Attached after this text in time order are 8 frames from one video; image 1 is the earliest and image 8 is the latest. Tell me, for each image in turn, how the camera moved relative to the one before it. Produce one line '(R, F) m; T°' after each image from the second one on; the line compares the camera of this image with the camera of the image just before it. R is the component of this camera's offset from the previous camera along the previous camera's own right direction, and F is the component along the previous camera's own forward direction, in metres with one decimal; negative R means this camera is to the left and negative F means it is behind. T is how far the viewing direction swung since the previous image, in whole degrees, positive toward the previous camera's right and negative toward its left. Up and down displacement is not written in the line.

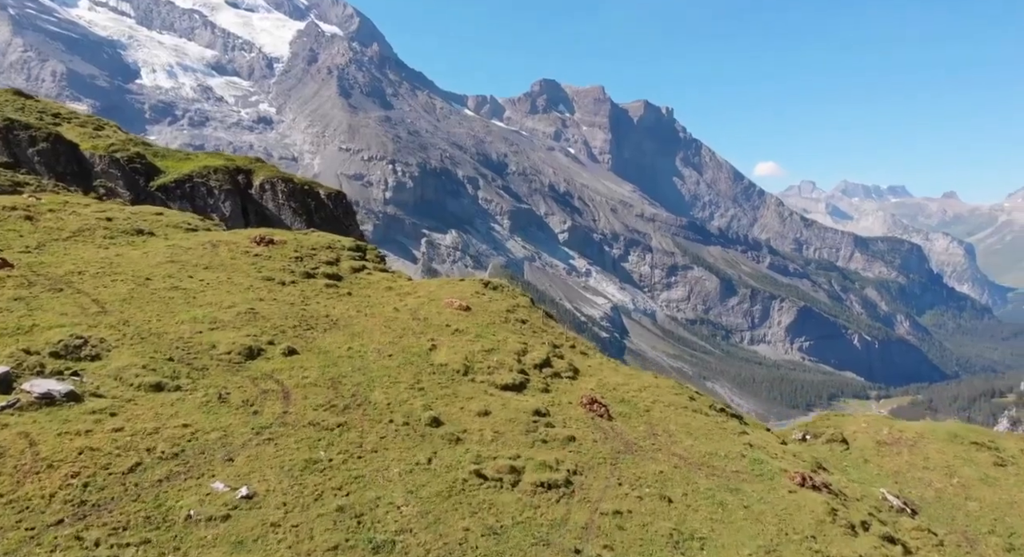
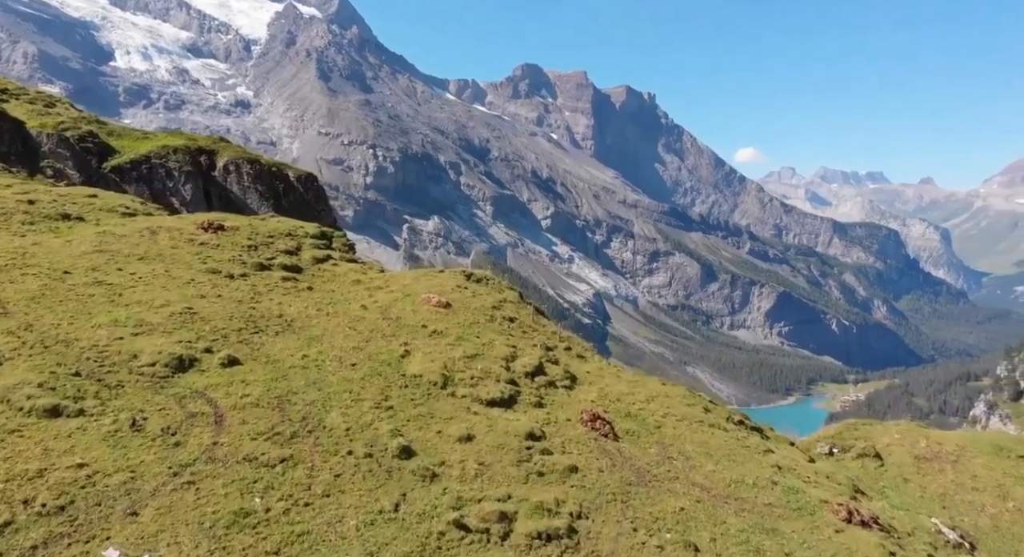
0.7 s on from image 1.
(-0.2, +5.5) m; +1°
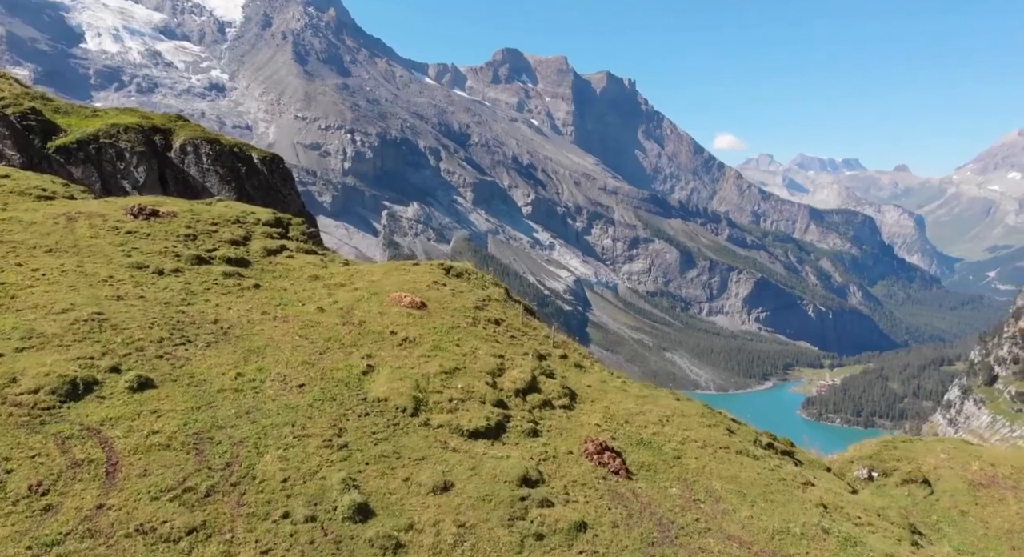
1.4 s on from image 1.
(-0.2, +5.6) m; +1°
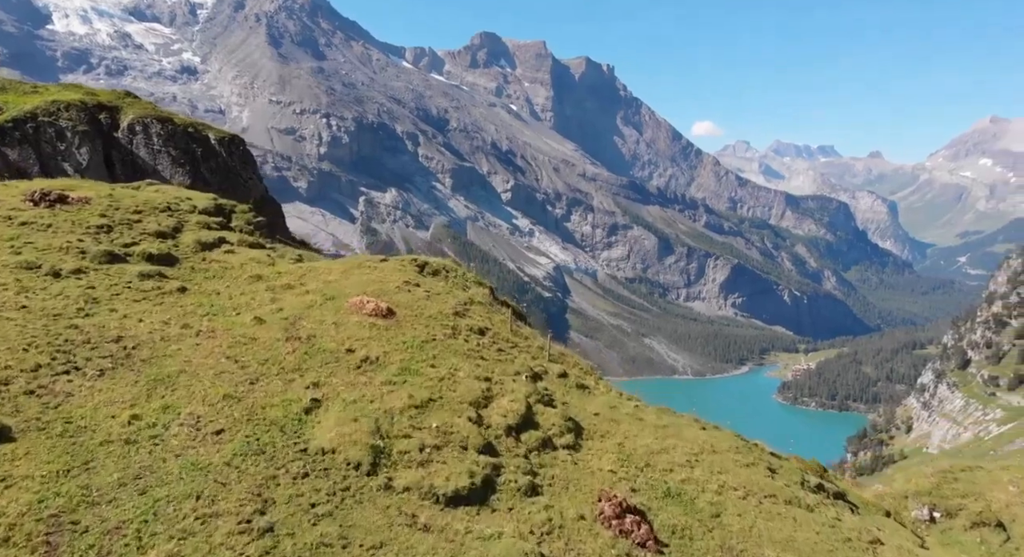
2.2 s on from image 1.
(-0.3, +5.7) m; +1°
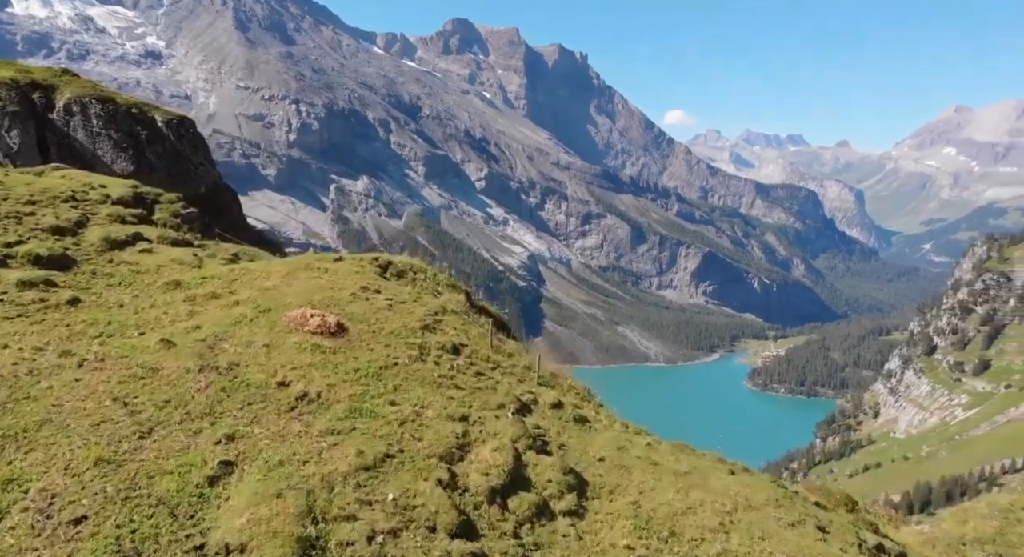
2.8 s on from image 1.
(-0.2, +4.9) m; +2°
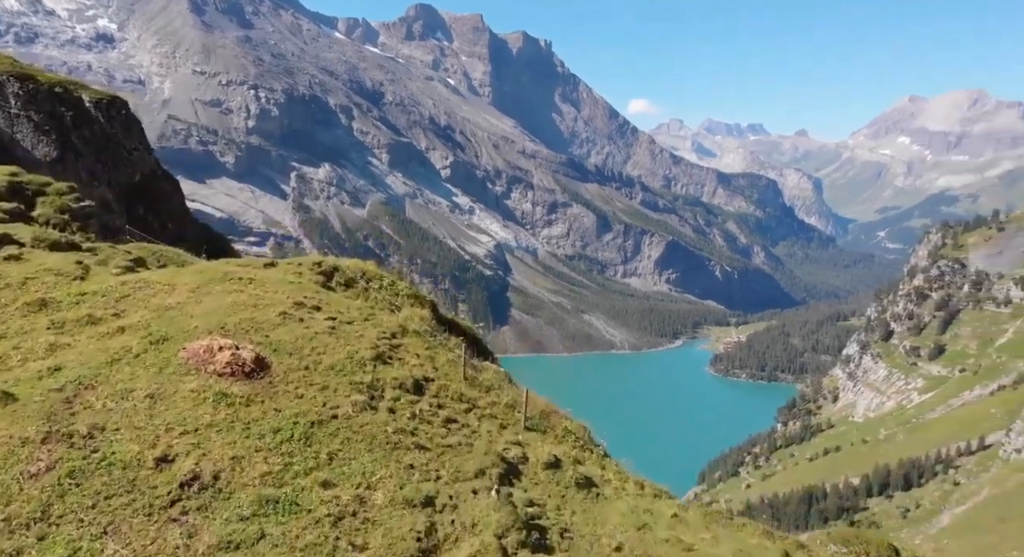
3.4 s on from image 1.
(-0.3, +5.0) m; +2°
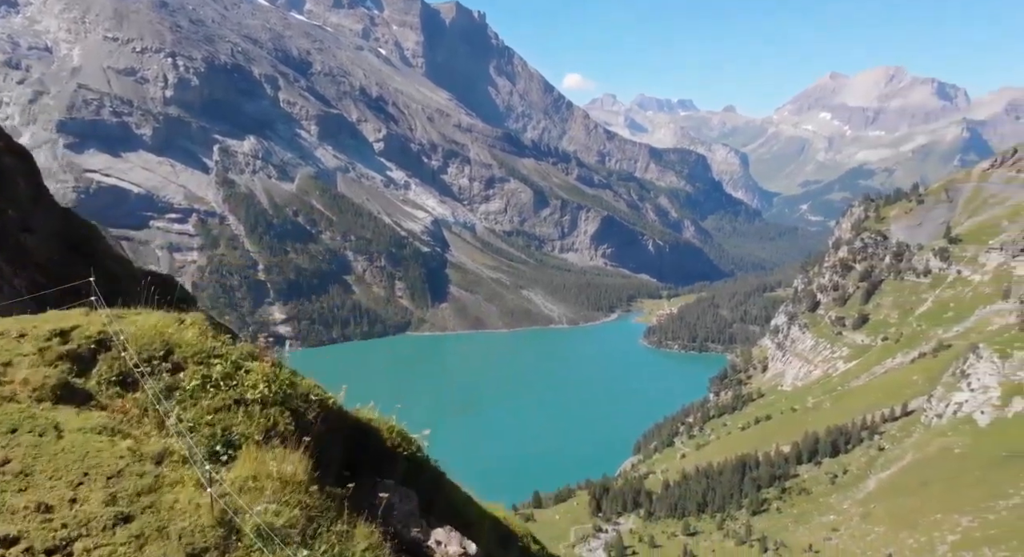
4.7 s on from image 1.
(0.0, +10.6) m; +4°
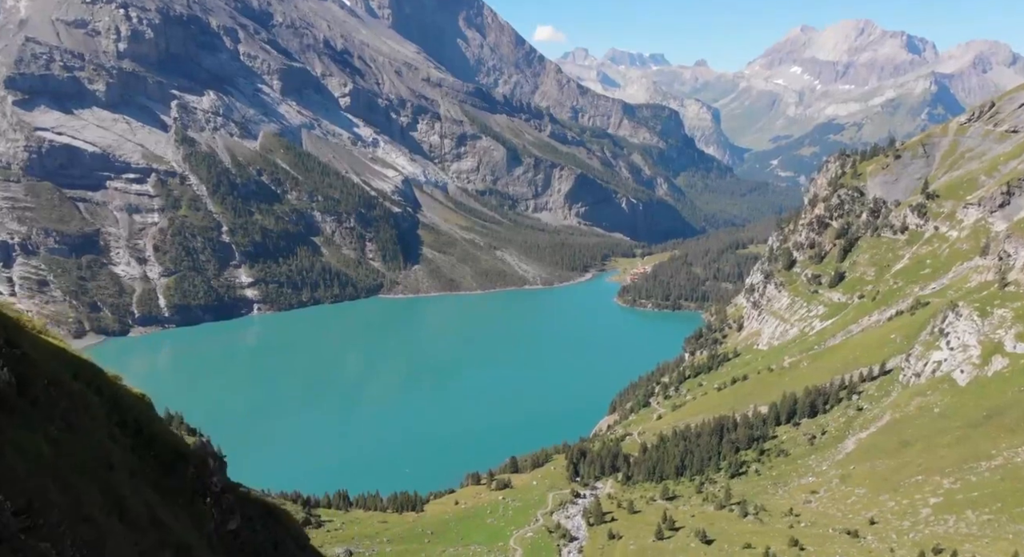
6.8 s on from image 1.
(+0.9, +10.6) m; +2°
